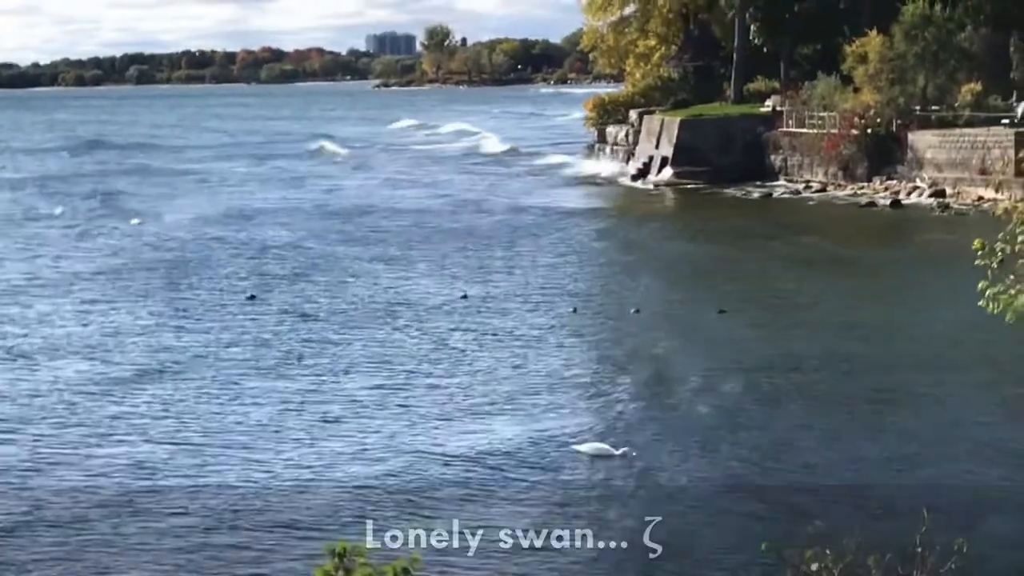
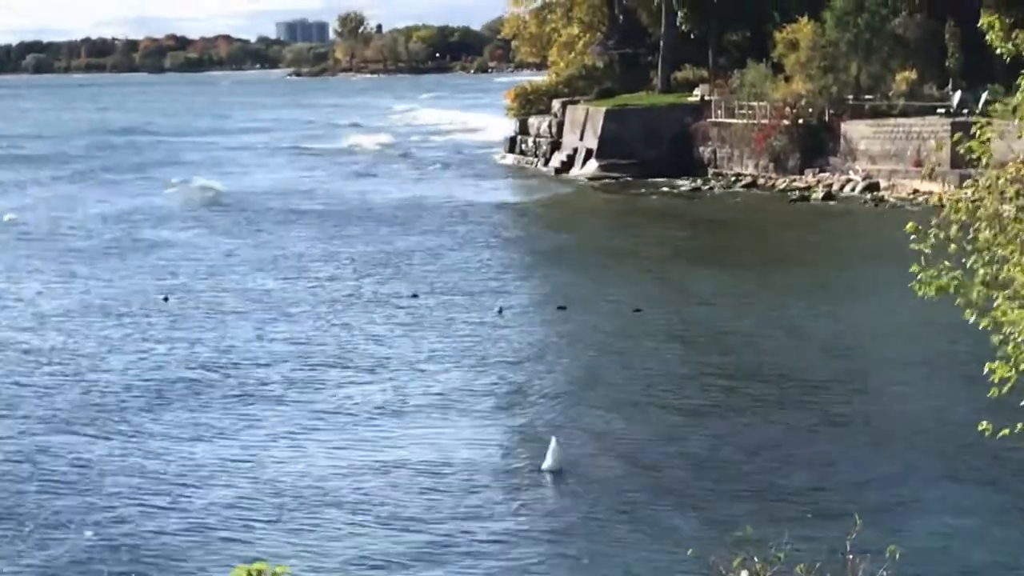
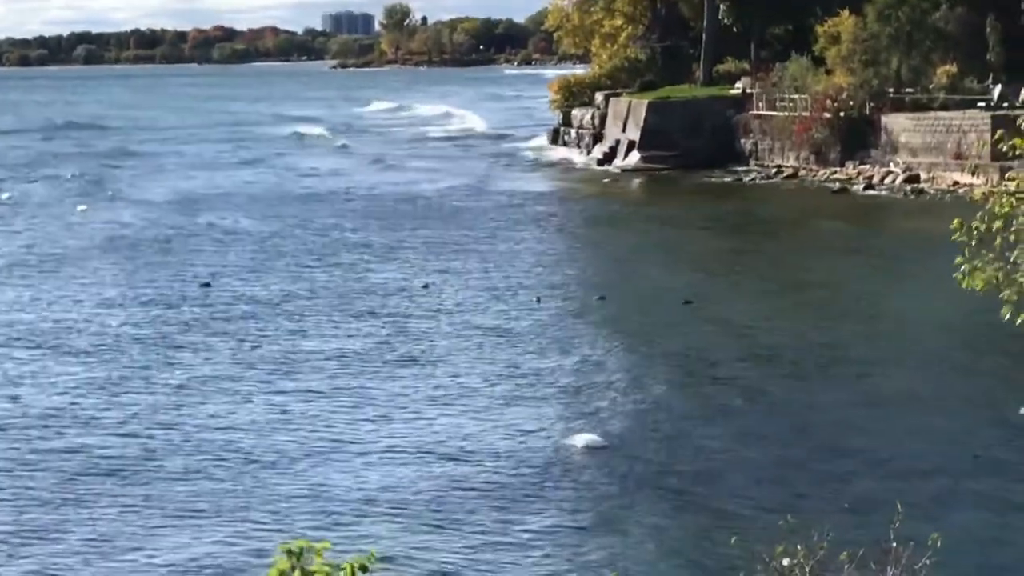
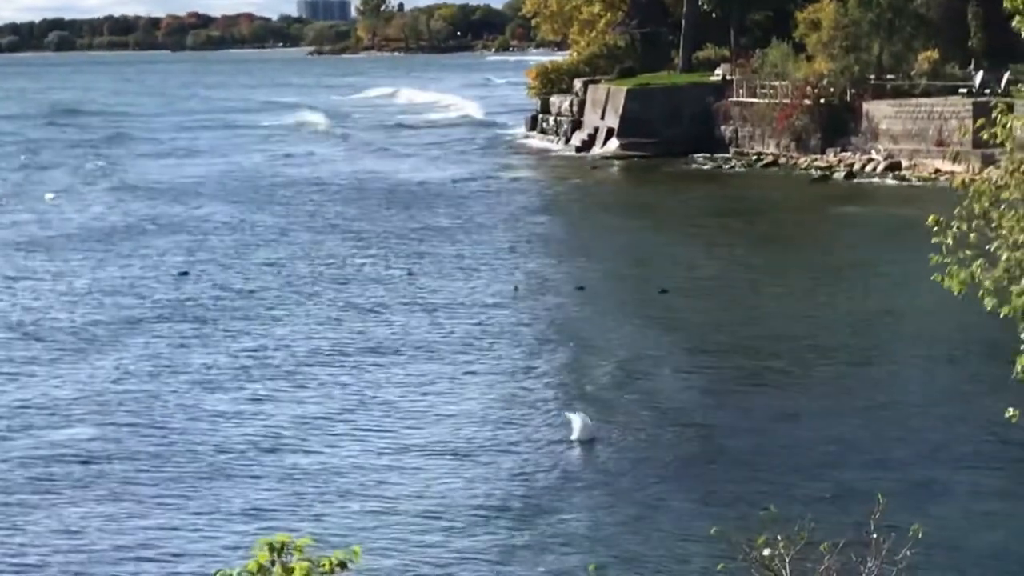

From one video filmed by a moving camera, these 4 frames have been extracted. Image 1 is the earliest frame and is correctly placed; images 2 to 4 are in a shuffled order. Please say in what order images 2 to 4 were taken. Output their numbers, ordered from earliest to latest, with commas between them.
3, 4, 2
